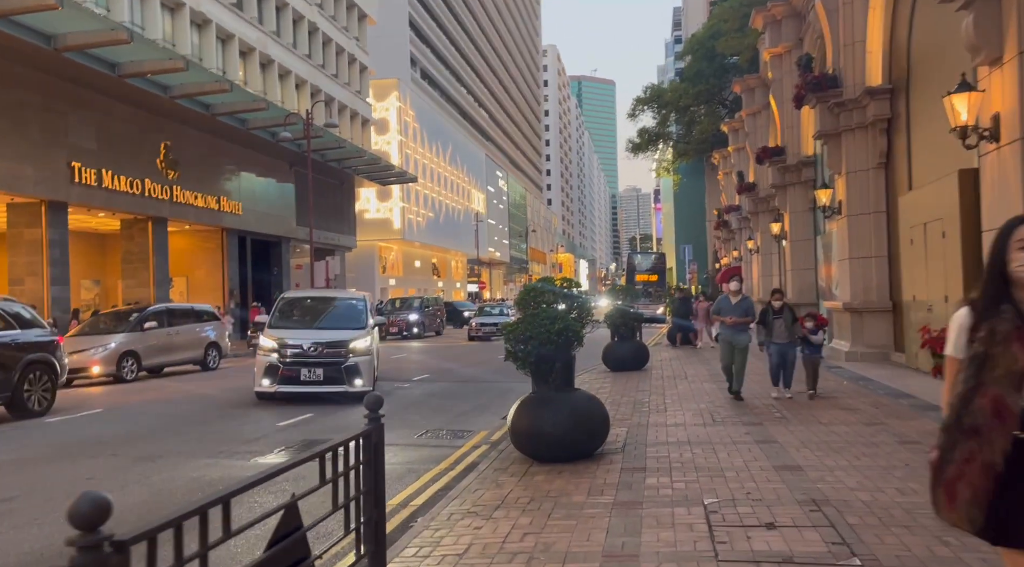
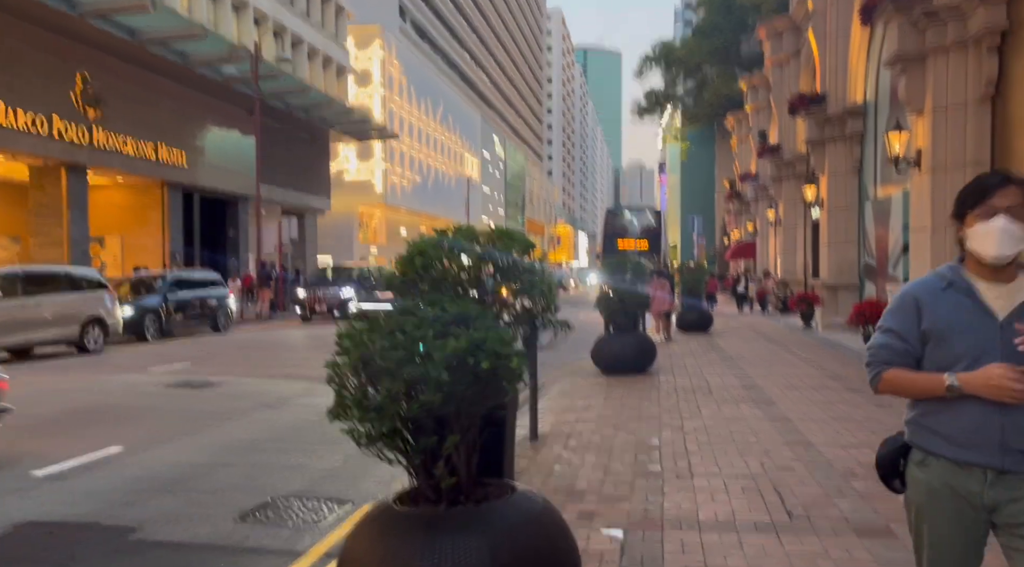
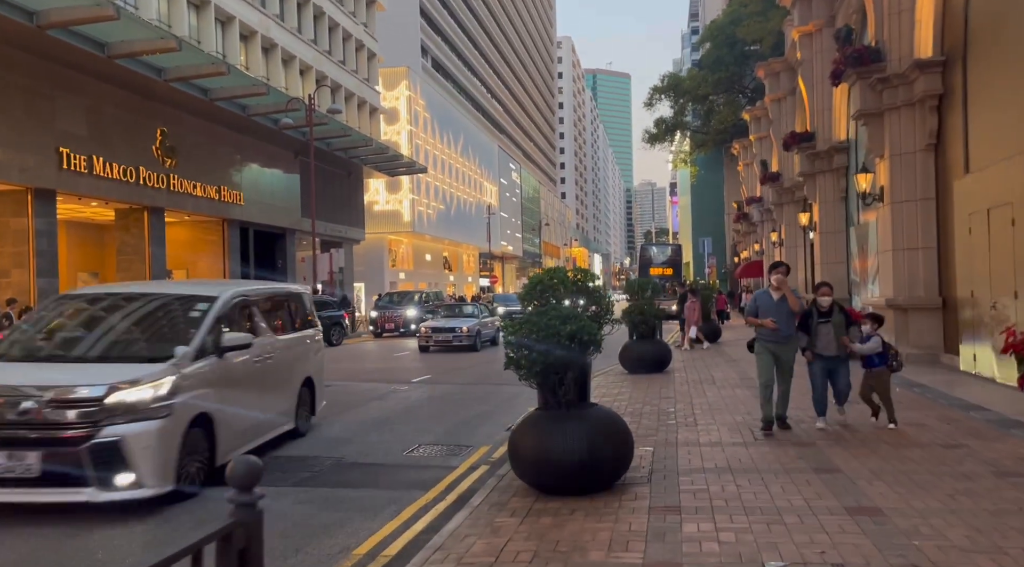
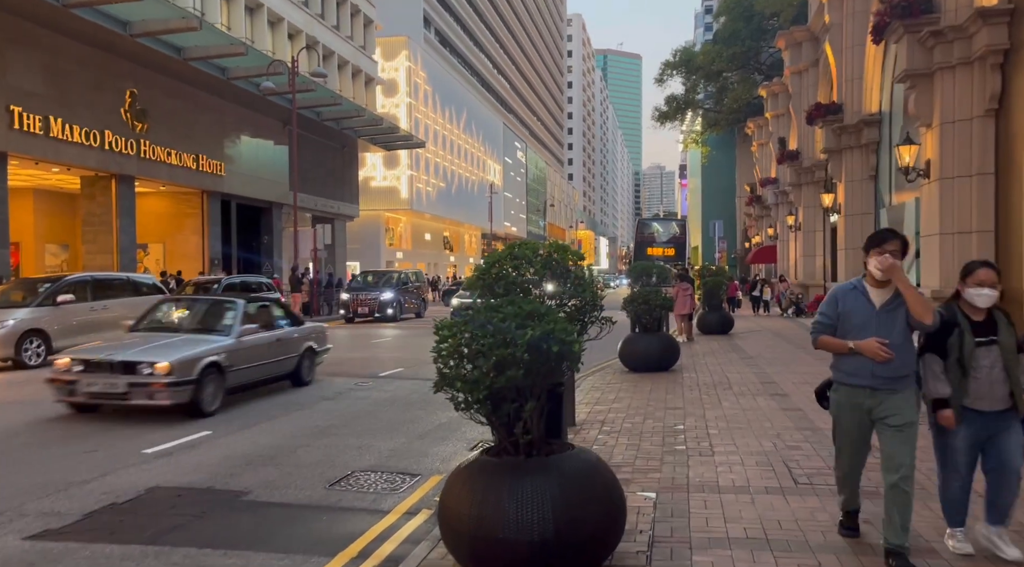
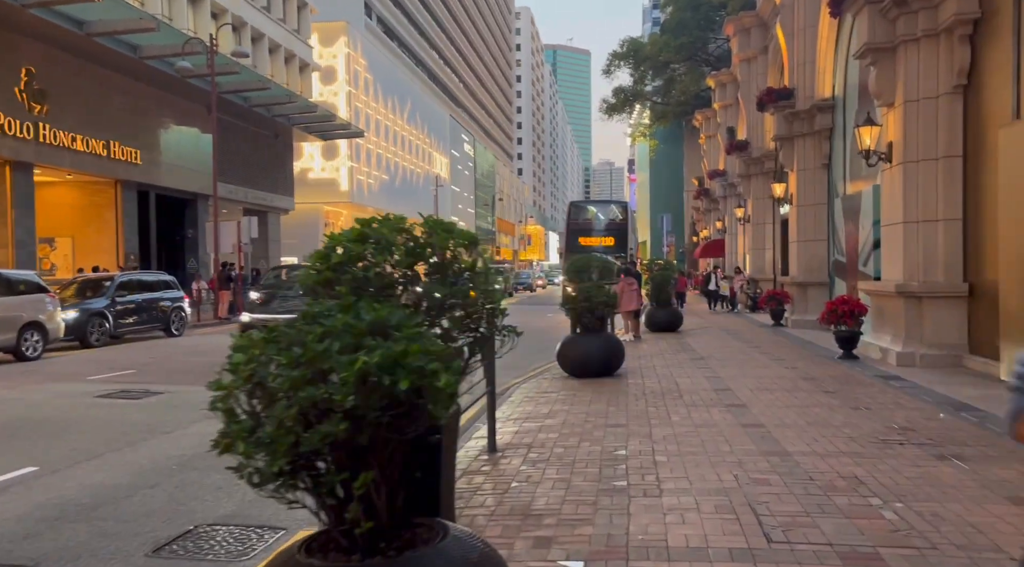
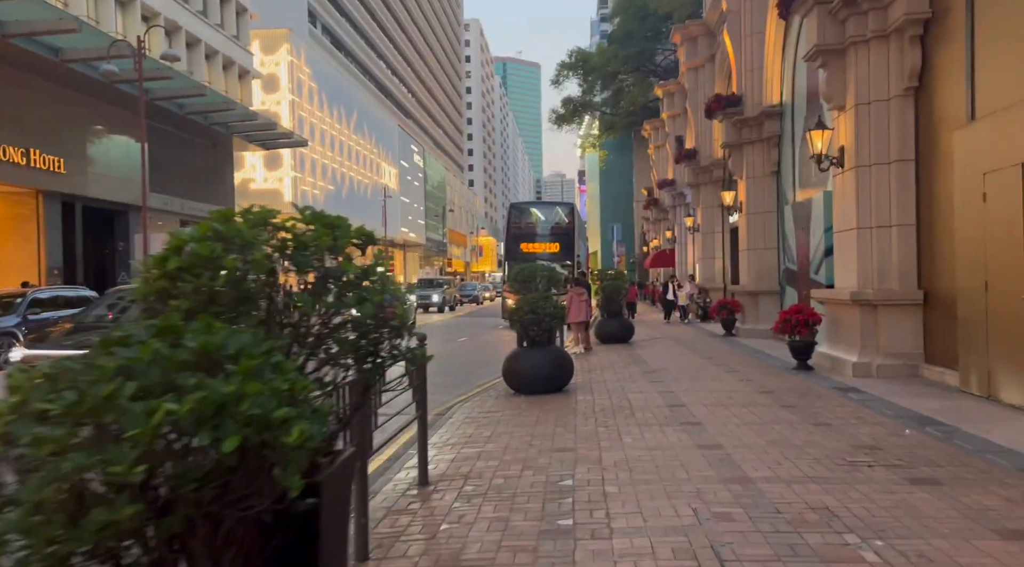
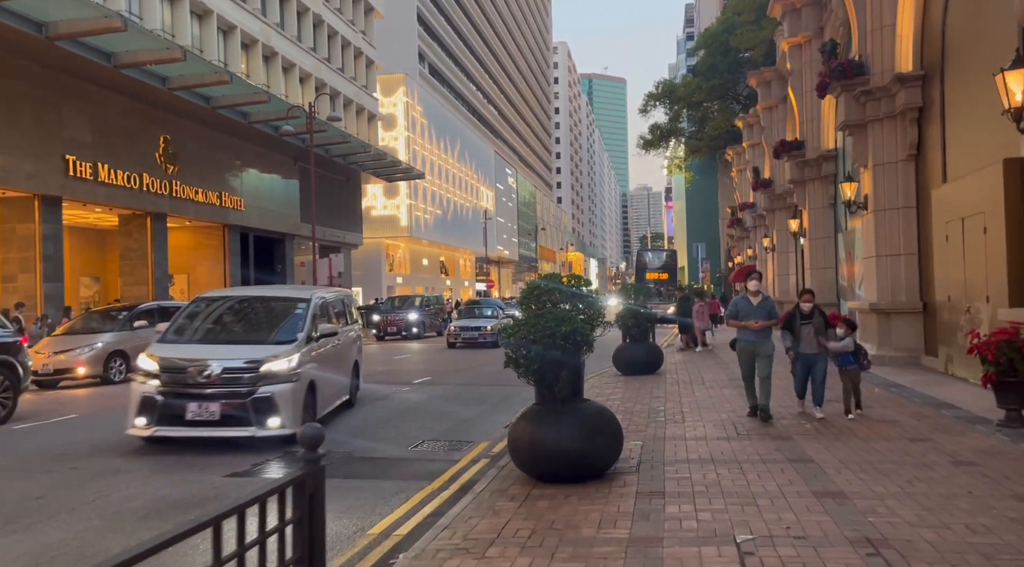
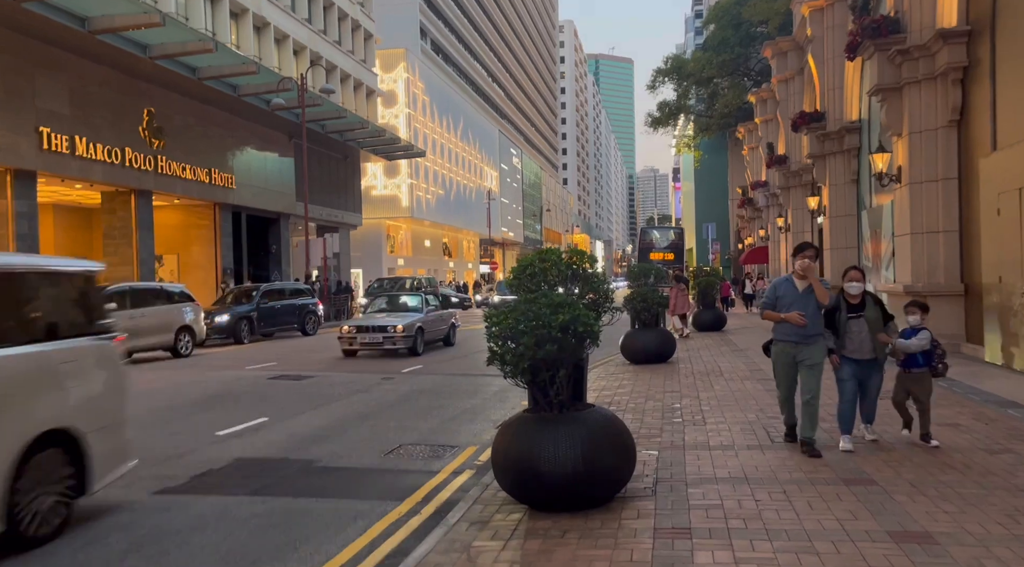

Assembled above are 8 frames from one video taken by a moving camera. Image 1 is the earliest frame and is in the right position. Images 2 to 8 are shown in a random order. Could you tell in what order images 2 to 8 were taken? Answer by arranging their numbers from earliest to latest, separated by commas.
7, 3, 8, 4, 2, 5, 6
